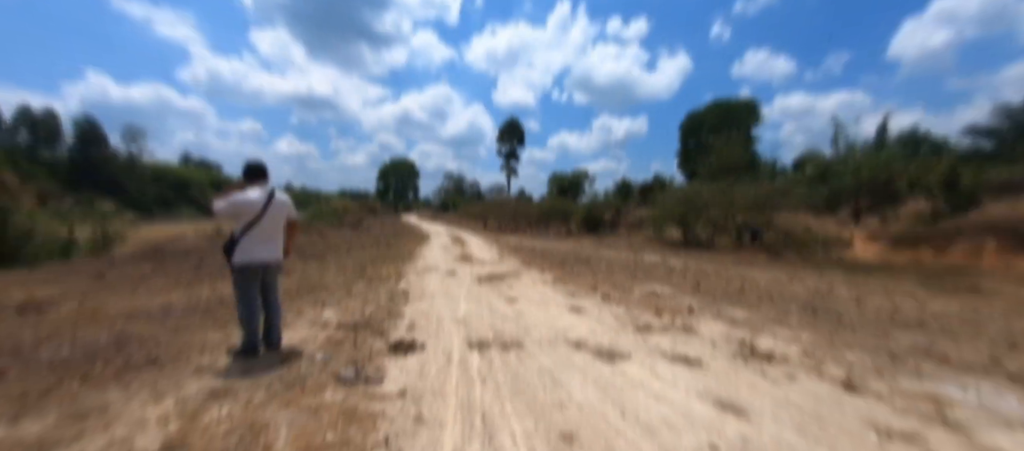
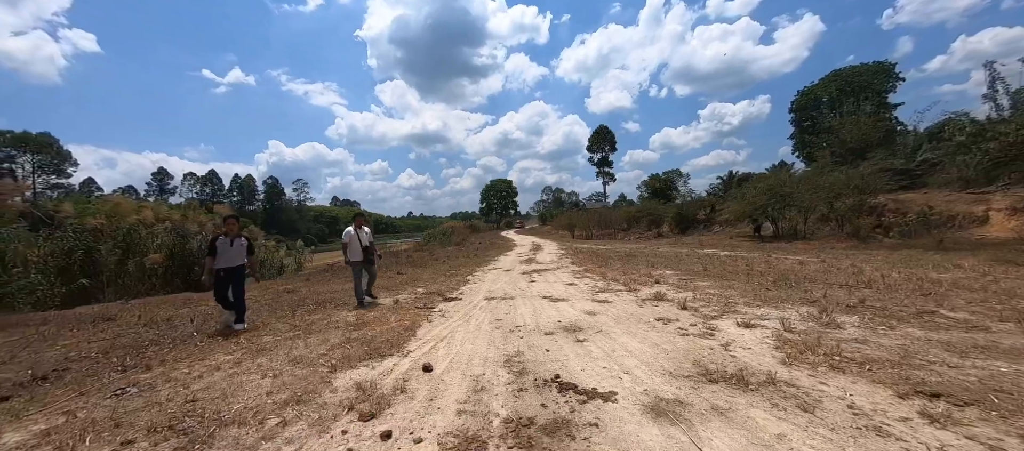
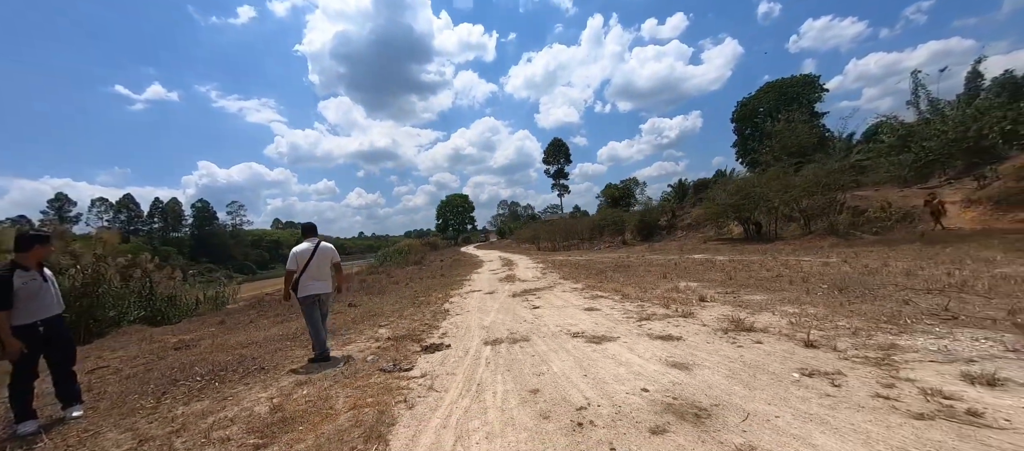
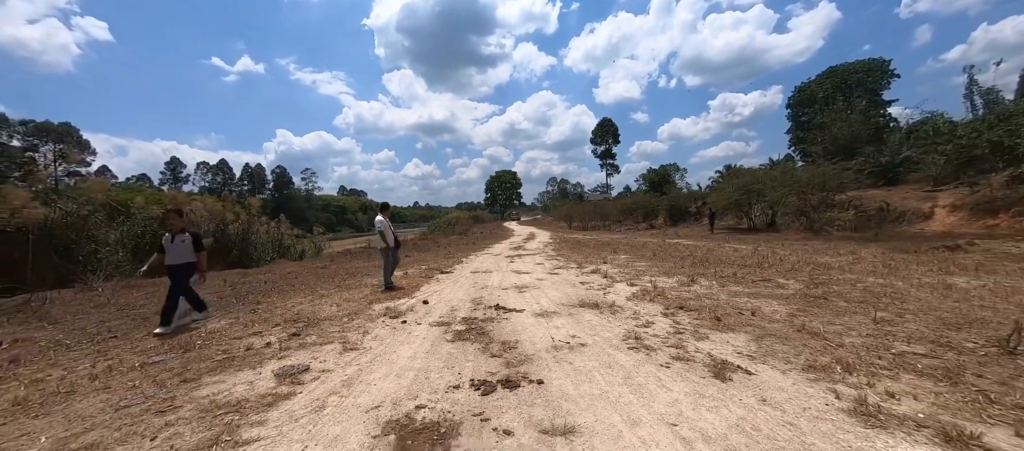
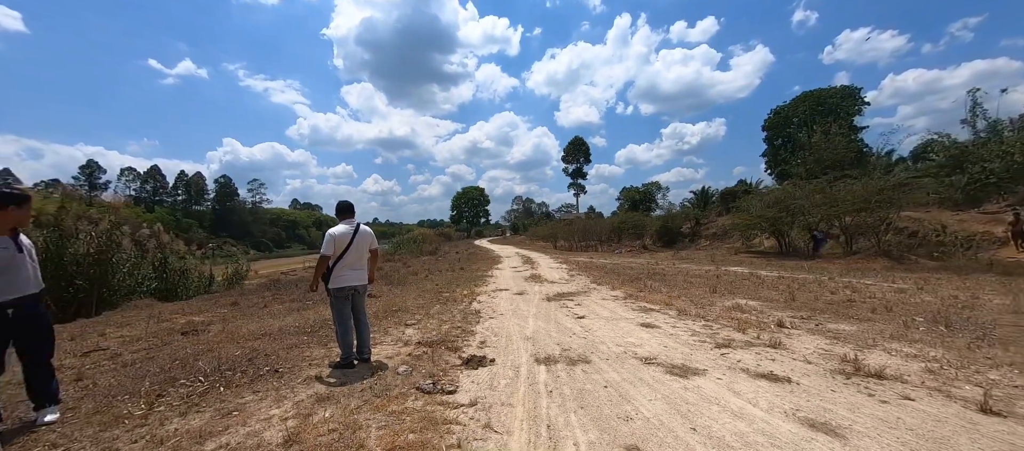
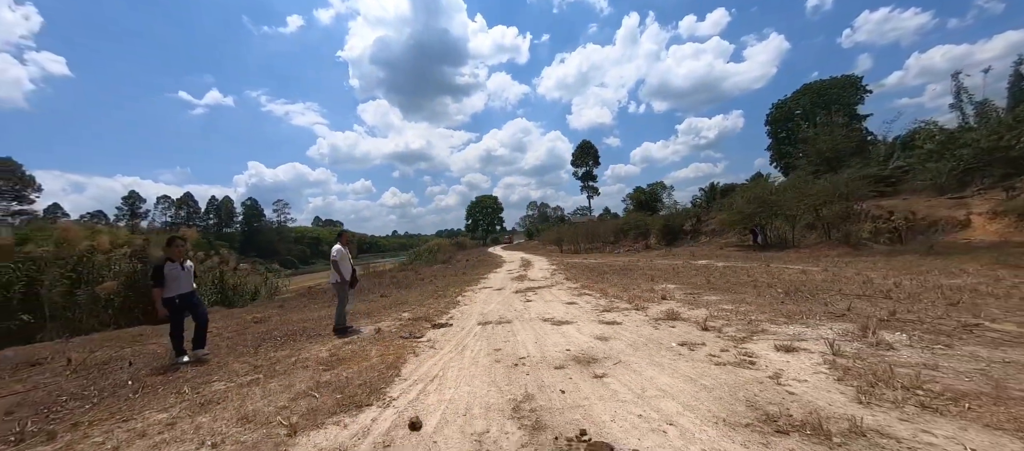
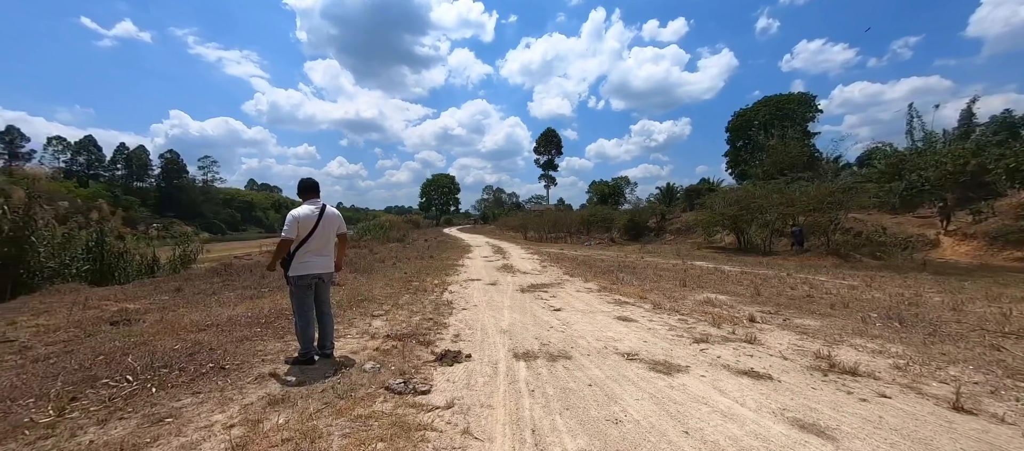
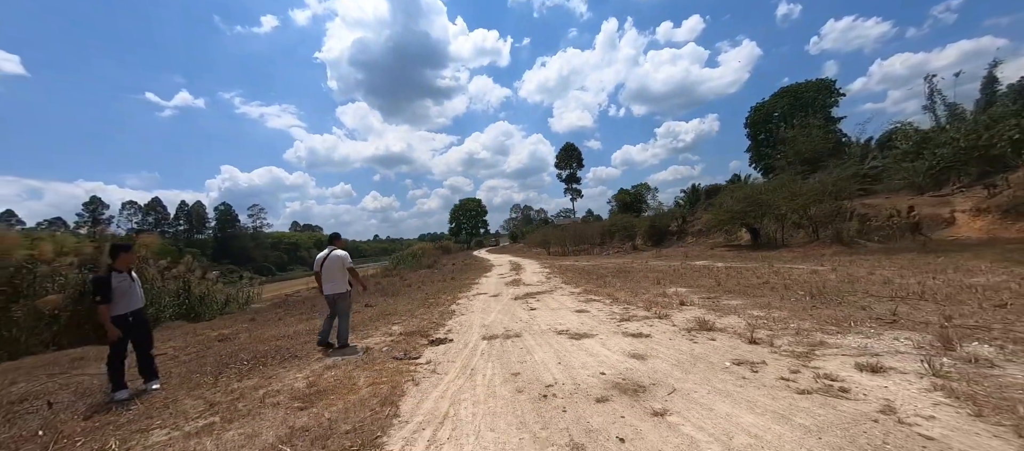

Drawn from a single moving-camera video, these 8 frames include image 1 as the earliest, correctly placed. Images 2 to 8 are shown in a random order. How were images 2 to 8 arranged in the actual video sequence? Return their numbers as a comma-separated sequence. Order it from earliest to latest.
7, 5, 3, 8, 6, 2, 4
